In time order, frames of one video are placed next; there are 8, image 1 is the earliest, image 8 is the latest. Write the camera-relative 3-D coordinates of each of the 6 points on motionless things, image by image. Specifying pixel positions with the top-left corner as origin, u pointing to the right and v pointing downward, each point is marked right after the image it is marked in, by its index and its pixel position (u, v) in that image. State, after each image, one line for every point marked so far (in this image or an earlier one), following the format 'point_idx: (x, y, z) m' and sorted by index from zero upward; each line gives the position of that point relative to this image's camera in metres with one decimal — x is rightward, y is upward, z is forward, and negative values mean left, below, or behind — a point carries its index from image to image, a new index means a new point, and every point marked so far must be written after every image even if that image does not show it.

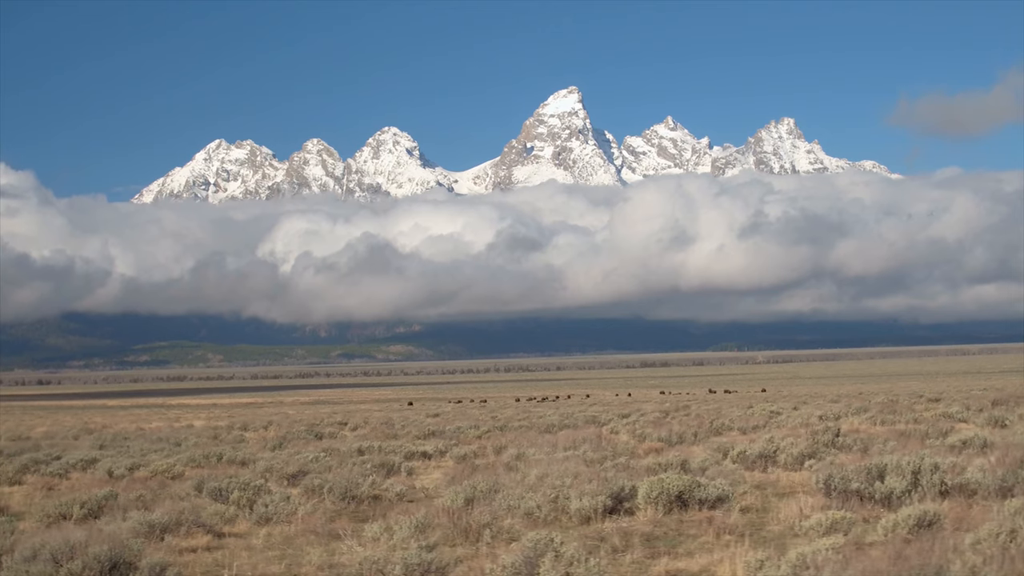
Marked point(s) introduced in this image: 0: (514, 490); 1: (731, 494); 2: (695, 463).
0: (+0.1, -3.7, +15.3) m
1: (+3.9, -3.7, +15.2) m
2: (+4.2, -3.9, +18.8) m
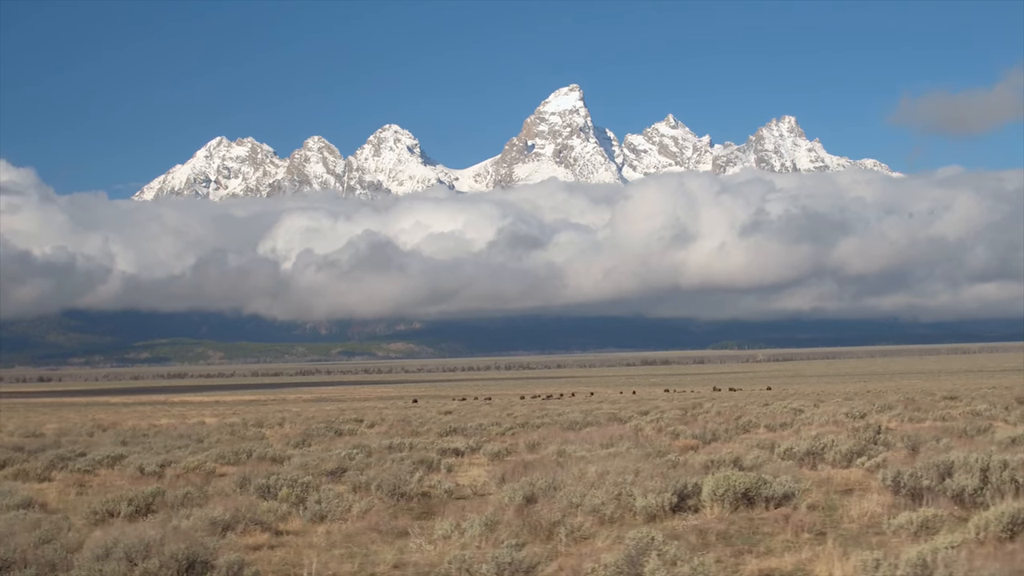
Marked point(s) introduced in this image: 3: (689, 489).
0: (+1.2, -3.5, +15.0) m
1: (+5.0, -3.6, +14.8) m
2: (+5.2, -3.8, +18.4) m
3: (+3.2, -3.6, +14.9) m
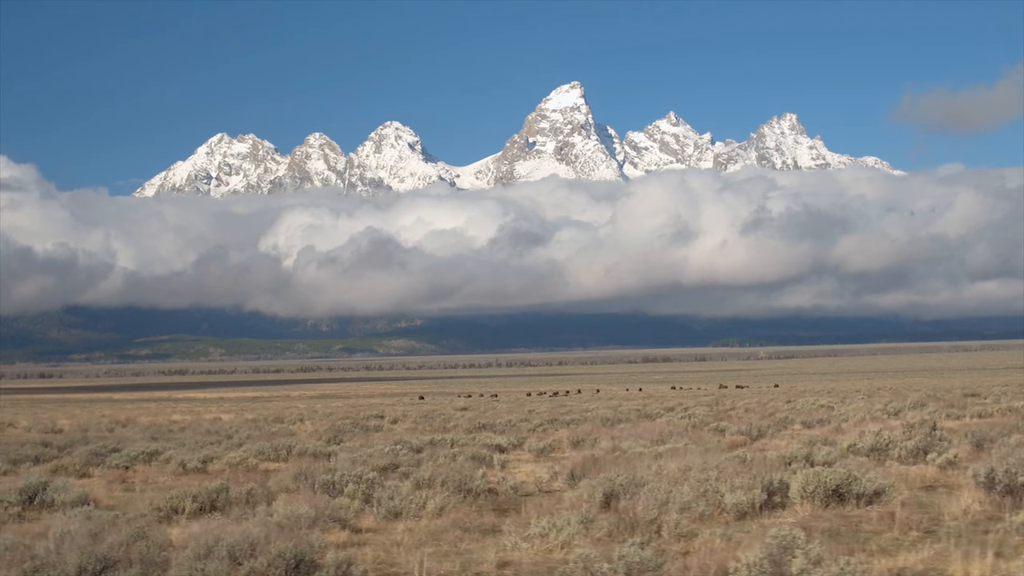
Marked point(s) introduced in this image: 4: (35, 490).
0: (+2.6, -3.4, +14.6) m
1: (+6.4, -3.4, +14.4) m
2: (+6.6, -3.6, +18.0) m
3: (+4.6, -3.4, +14.5) m
4: (-10.4, -4.4, +18.4) m
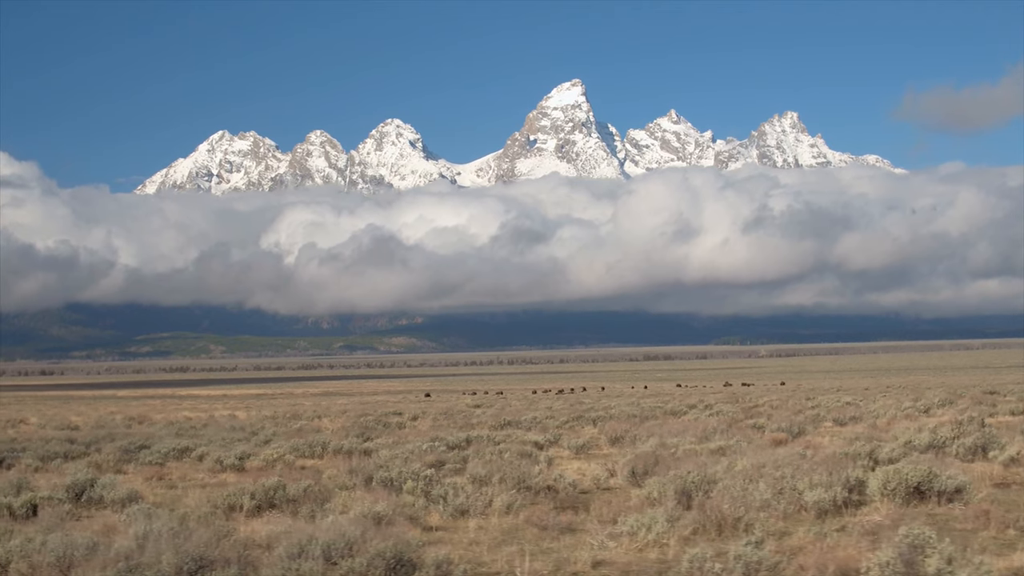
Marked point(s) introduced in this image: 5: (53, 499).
0: (+3.8, -3.3, +14.3) m
1: (+7.6, -3.3, +14.1) m
2: (+7.8, -3.5, +17.7) m
3: (+5.8, -3.3, +14.1) m
4: (-9.2, -4.3, +18.1) m
5: (-9.3, -4.3, +16.9) m
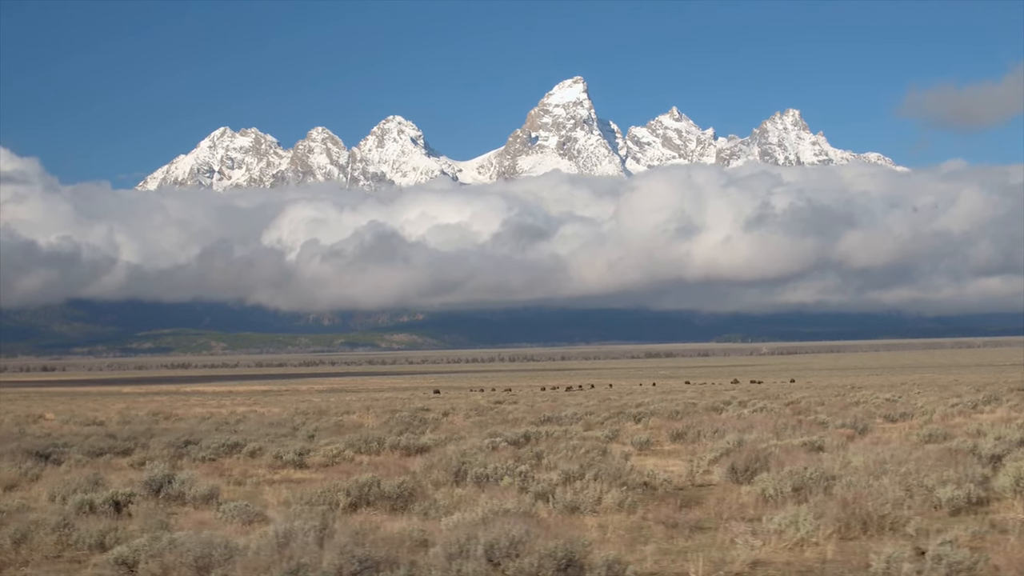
0: (+5.6, -3.1, +13.8) m
1: (+9.5, -3.1, +13.6) m
2: (+9.7, -3.3, +17.2) m
3: (+7.6, -3.1, +13.6) m
4: (-7.3, -4.1, +17.6) m
5: (-7.4, -4.1, +16.4) m
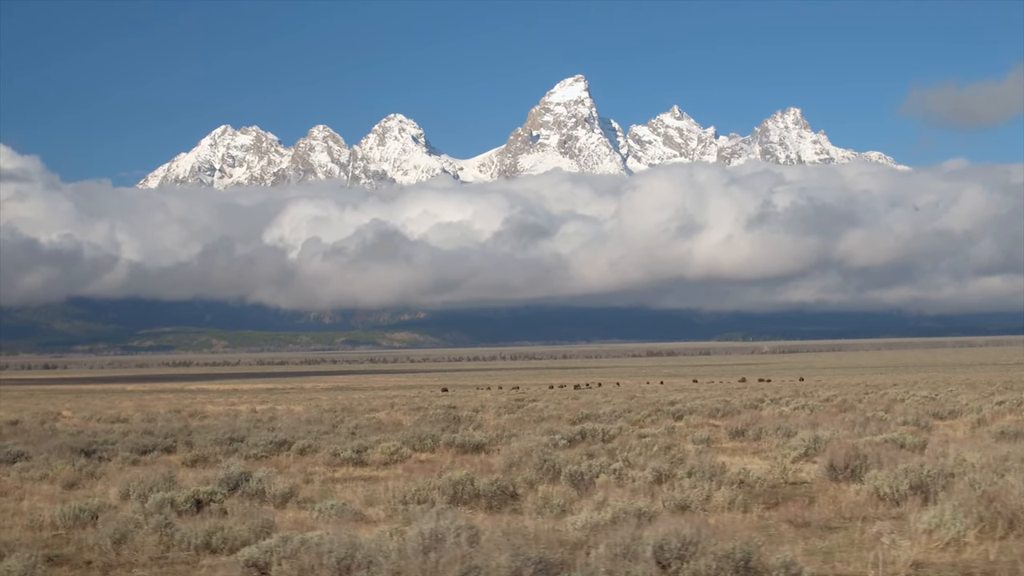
0: (+7.4, -3.0, +13.3) m
1: (+11.2, -3.0, +13.1) m
2: (+11.5, -3.2, +16.7) m
3: (+9.4, -3.0, +13.2) m
4: (-5.6, -3.9, +17.1) m
5: (-5.6, -3.9, +15.9) m
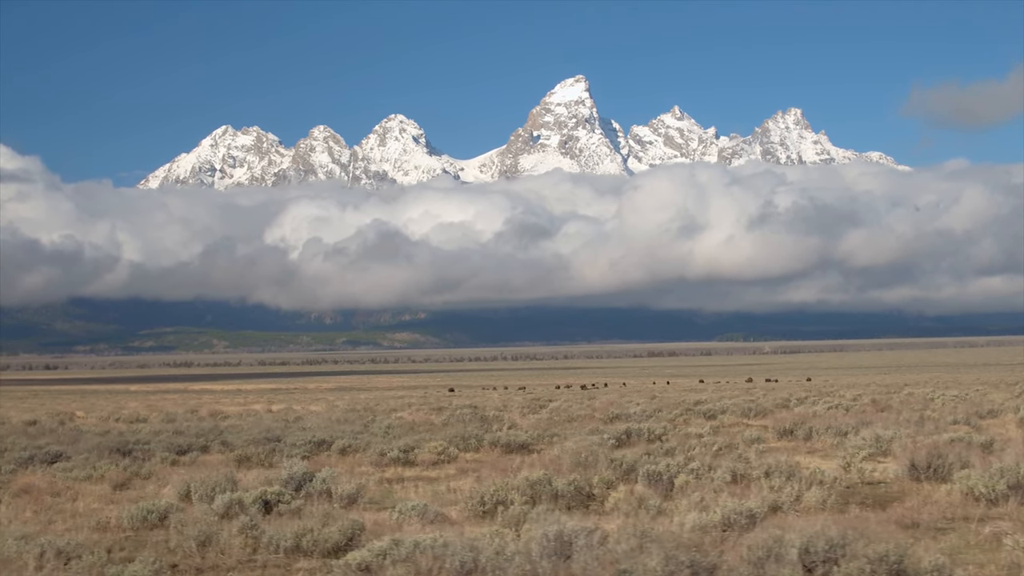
0: (+8.8, -2.9, +13.0) m
1: (+12.6, -2.9, +12.8) m
2: (+12.8, -3.1, +16.4) m
3: (+10.8, -2.9, +12.8) m
4: (-4.2, -3.8, +16.8) m
5: (-4.3, -3.8, +15.6) m
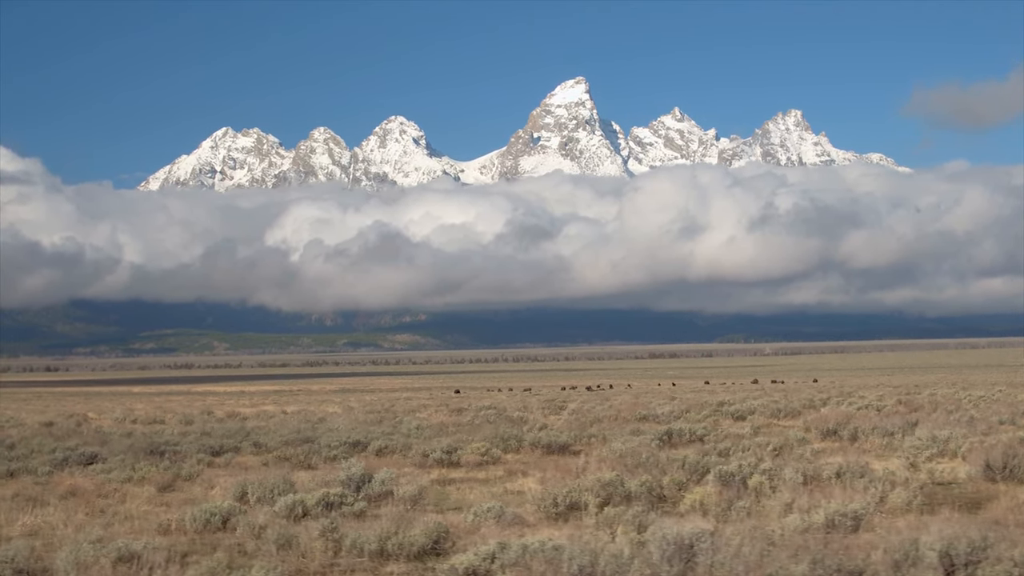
0: (+10.0, -2.8, +12.7) m
1: (+13.8, -2.9, +12.5) m
2: (+14.1, -3.1, +16.1) m
3: (+12.0, -2.8, +12.5) m
4: (-3.0, -3.8, +16.5) m
5: (-3.0, -3.8, +15.3) m
